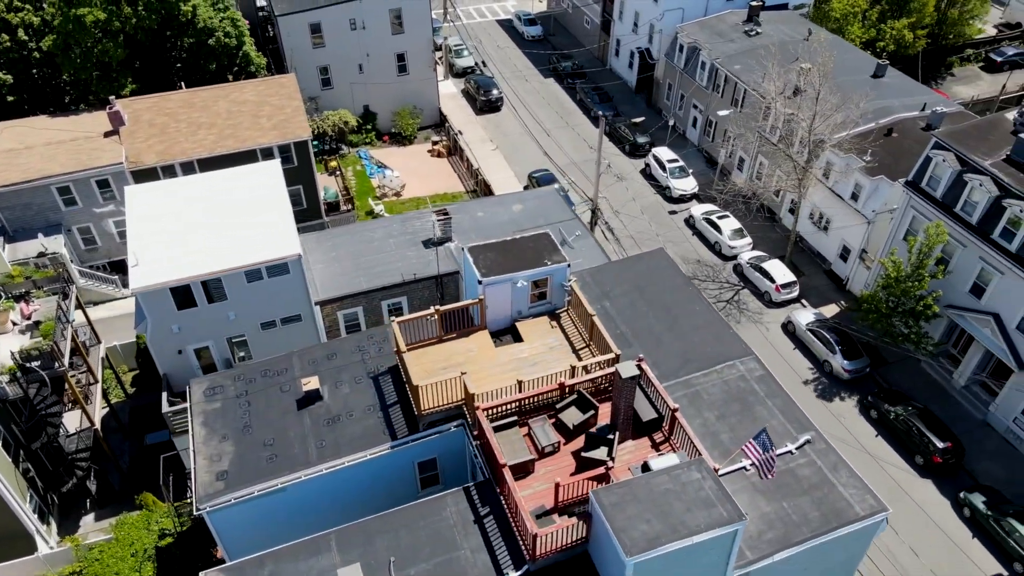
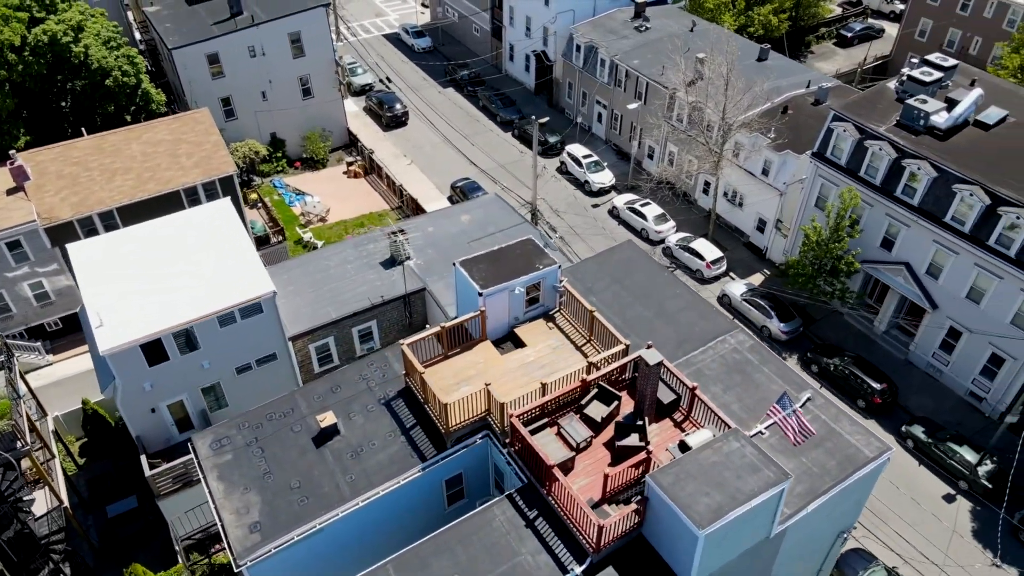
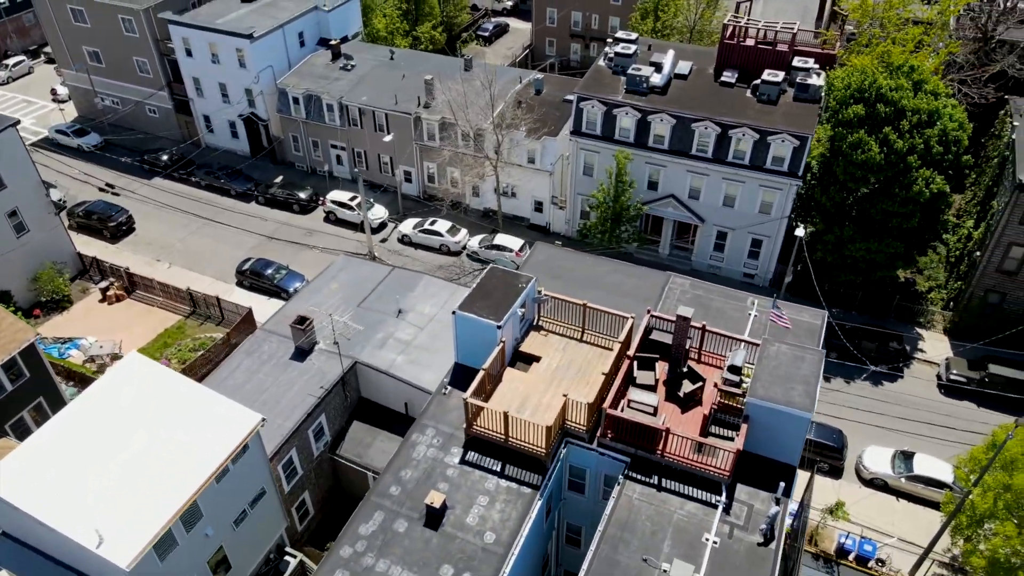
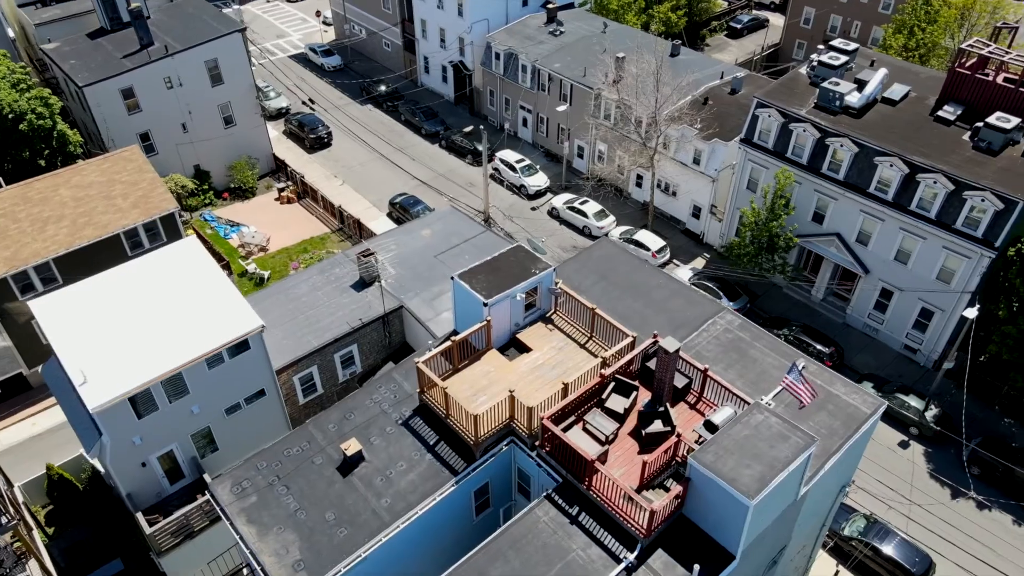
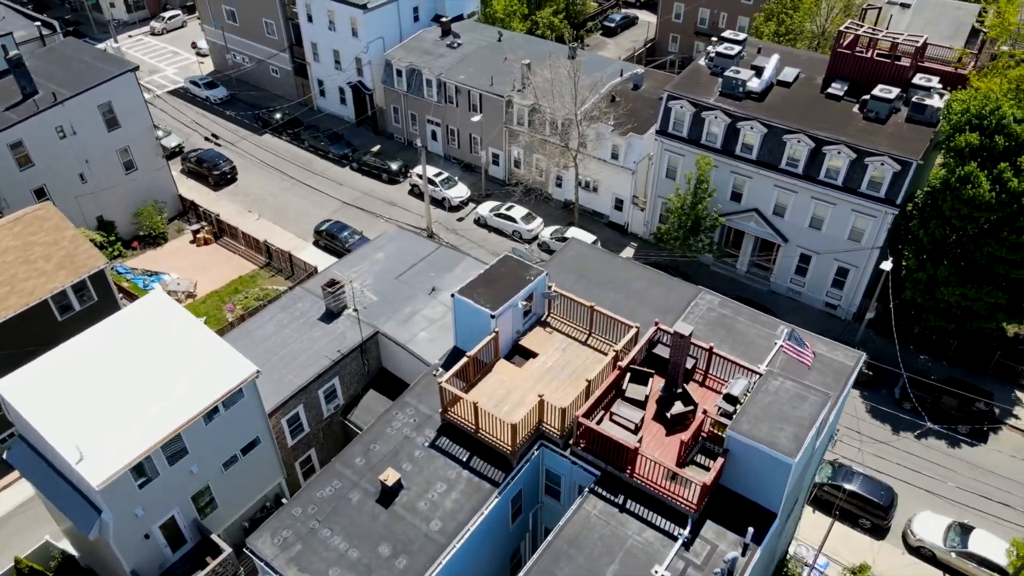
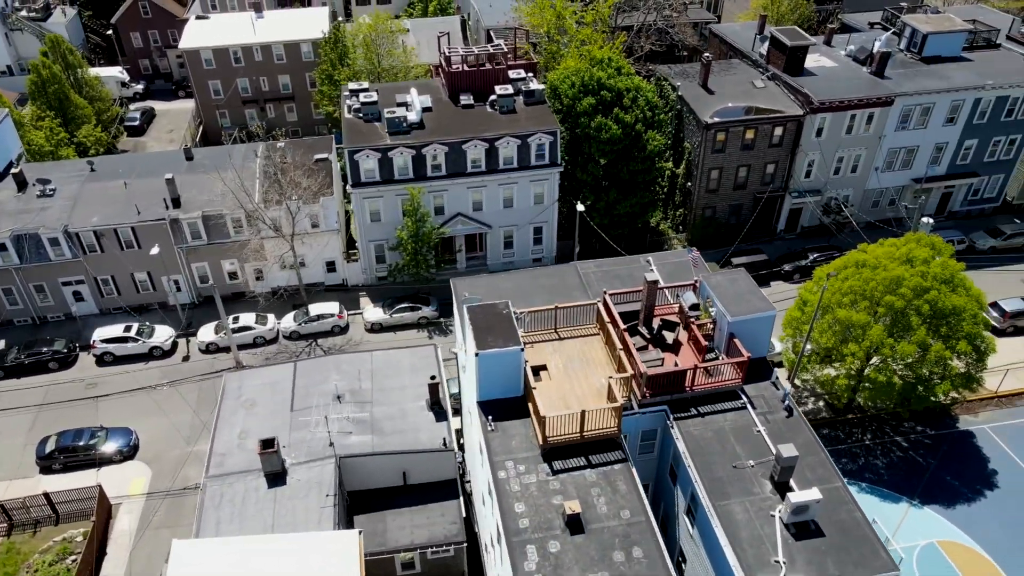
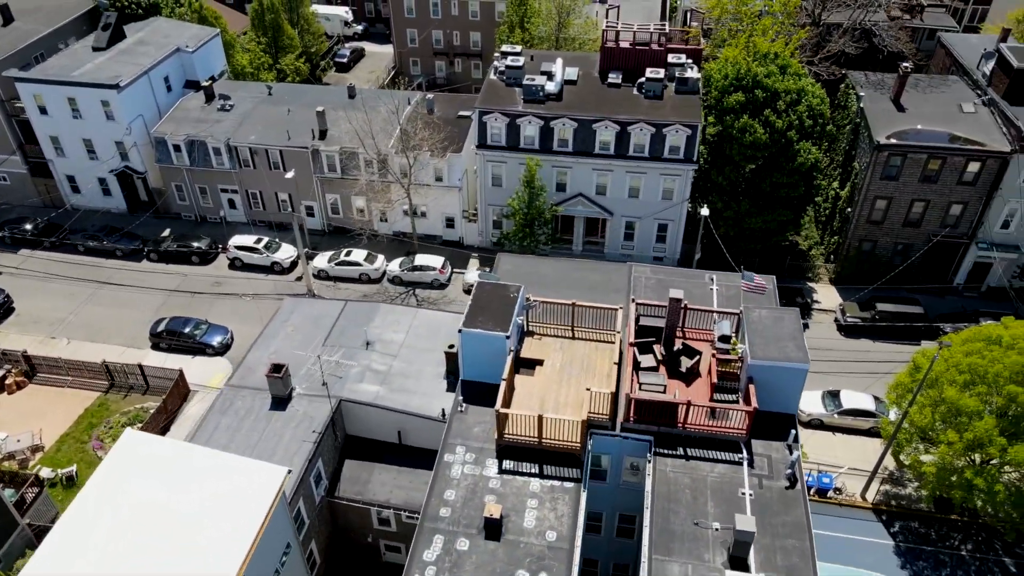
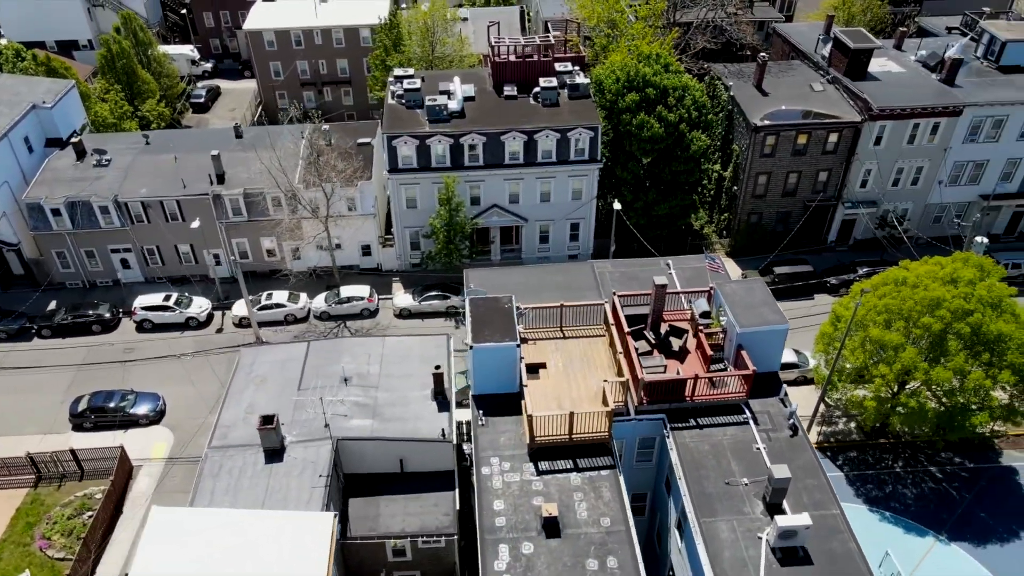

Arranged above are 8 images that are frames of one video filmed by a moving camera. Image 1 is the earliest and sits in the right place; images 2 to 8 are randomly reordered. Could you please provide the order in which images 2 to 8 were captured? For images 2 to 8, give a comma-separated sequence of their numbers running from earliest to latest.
2, 4, 5, 3, 7, 8, 6
